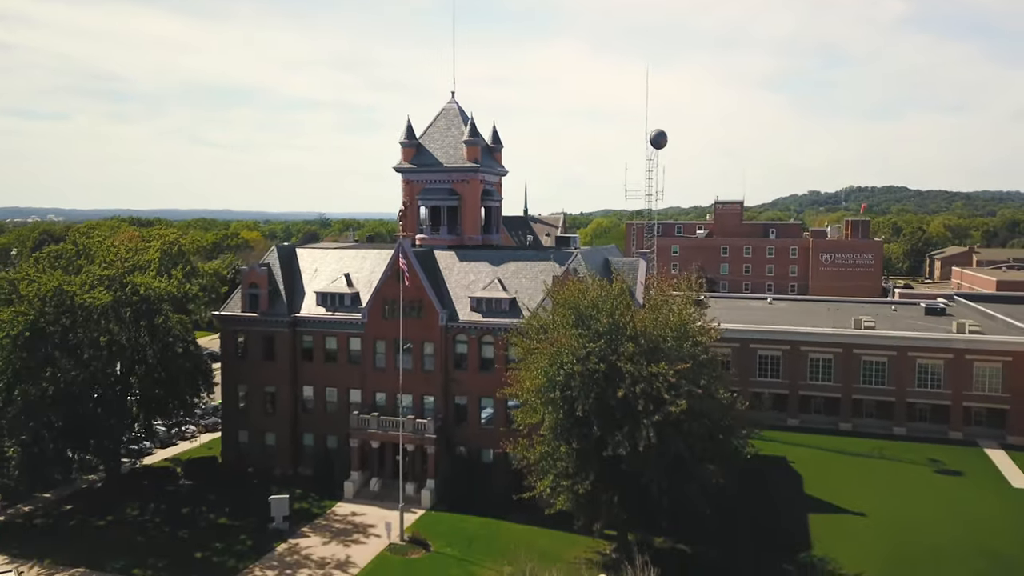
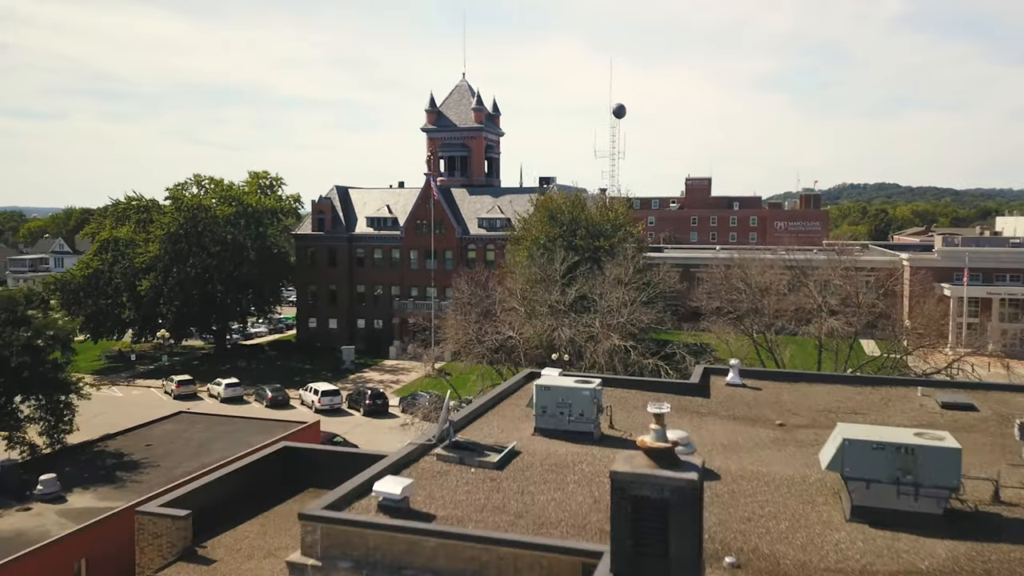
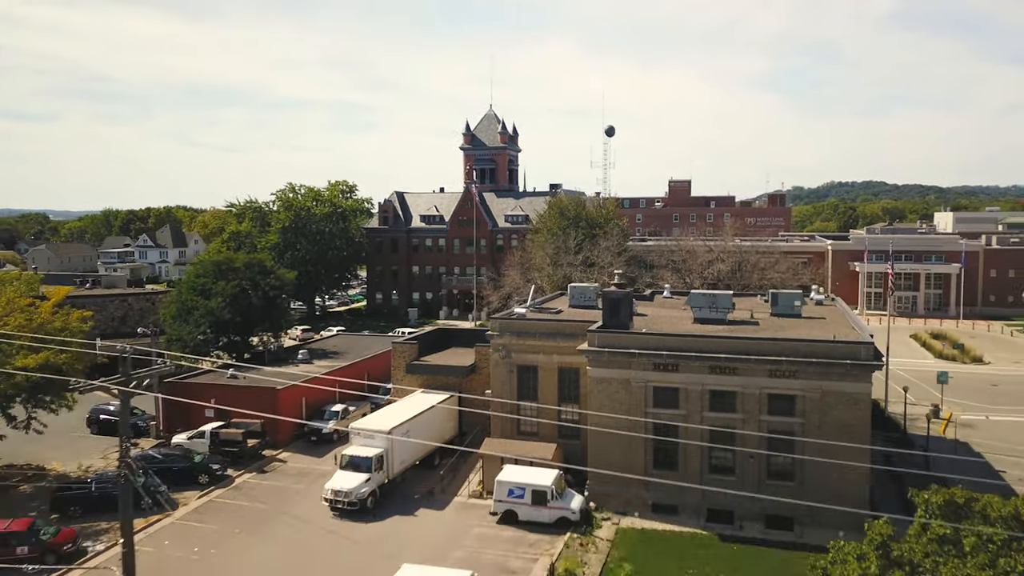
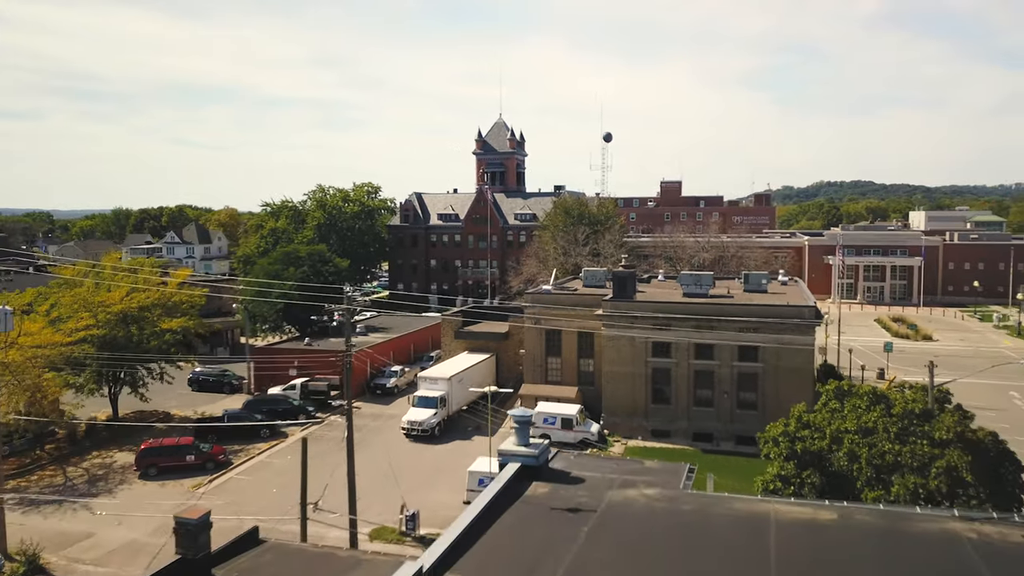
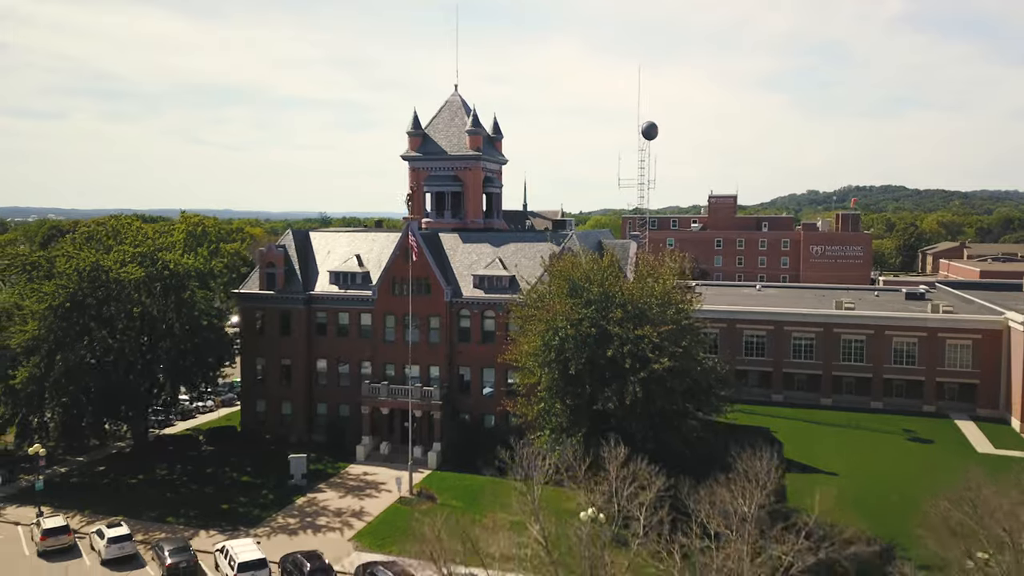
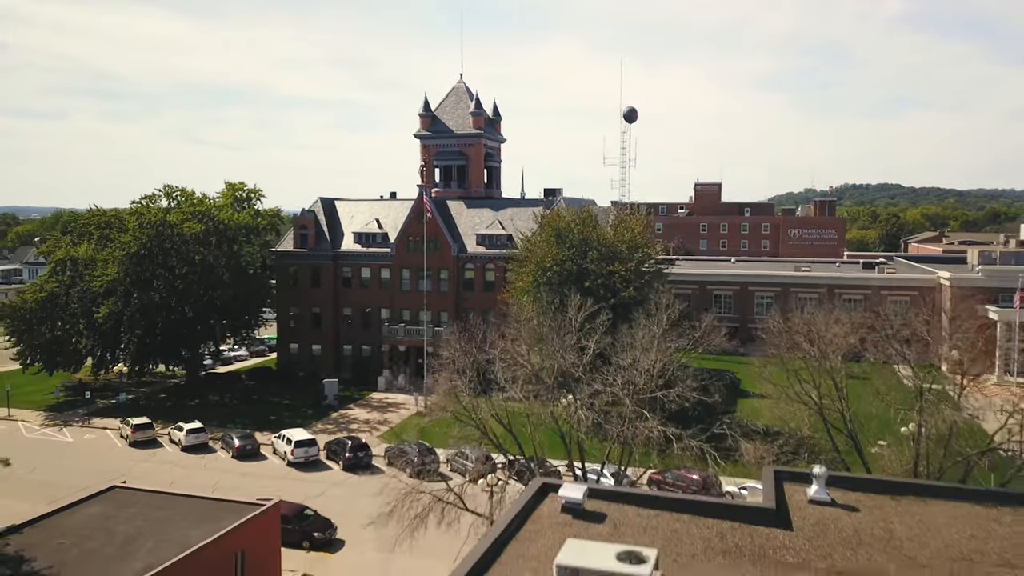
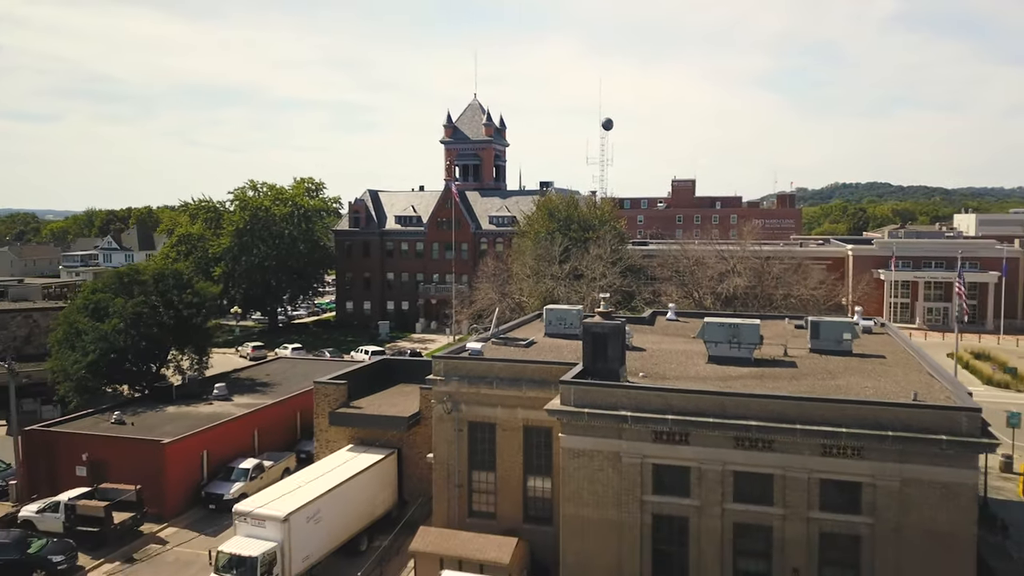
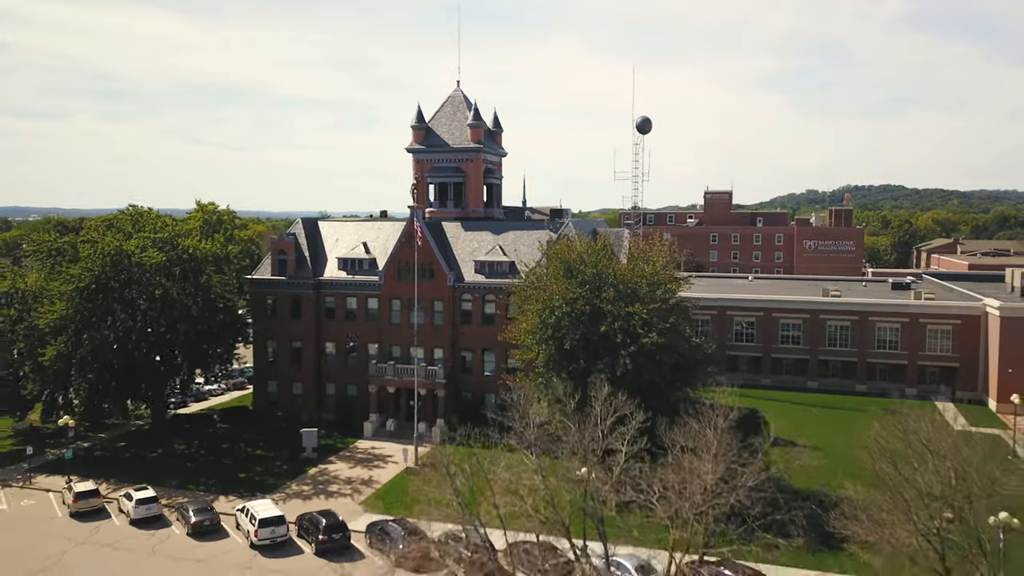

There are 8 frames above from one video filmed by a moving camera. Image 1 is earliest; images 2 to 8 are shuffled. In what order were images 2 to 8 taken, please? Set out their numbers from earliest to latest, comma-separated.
5, 8, 6, 2, 7, 3, 4
